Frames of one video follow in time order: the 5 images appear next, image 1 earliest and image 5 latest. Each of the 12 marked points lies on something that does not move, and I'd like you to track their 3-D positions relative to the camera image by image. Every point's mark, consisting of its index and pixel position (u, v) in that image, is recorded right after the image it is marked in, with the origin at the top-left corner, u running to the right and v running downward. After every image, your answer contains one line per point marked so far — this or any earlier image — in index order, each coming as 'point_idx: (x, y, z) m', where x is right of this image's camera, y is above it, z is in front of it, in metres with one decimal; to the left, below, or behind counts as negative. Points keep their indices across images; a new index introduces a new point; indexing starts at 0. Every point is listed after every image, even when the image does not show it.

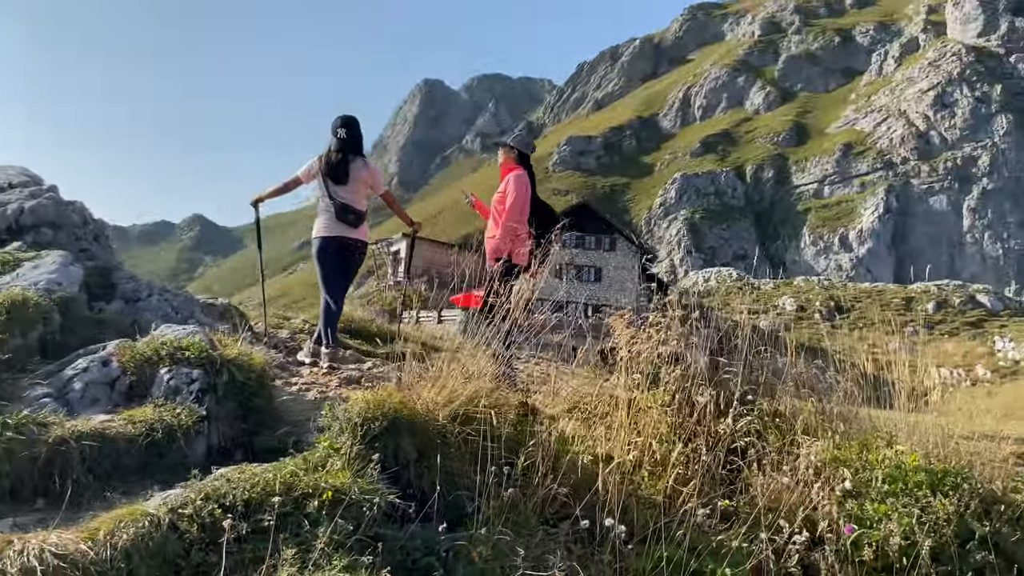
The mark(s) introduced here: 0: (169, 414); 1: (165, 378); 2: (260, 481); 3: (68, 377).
0: (-4.9, -1.8, +11.2) m
1: (-5.3, -1.4, +11.9) m
2: (-3.1, -2.4, +9.6) m
3: (-6.5, -1.3, +11.6) m
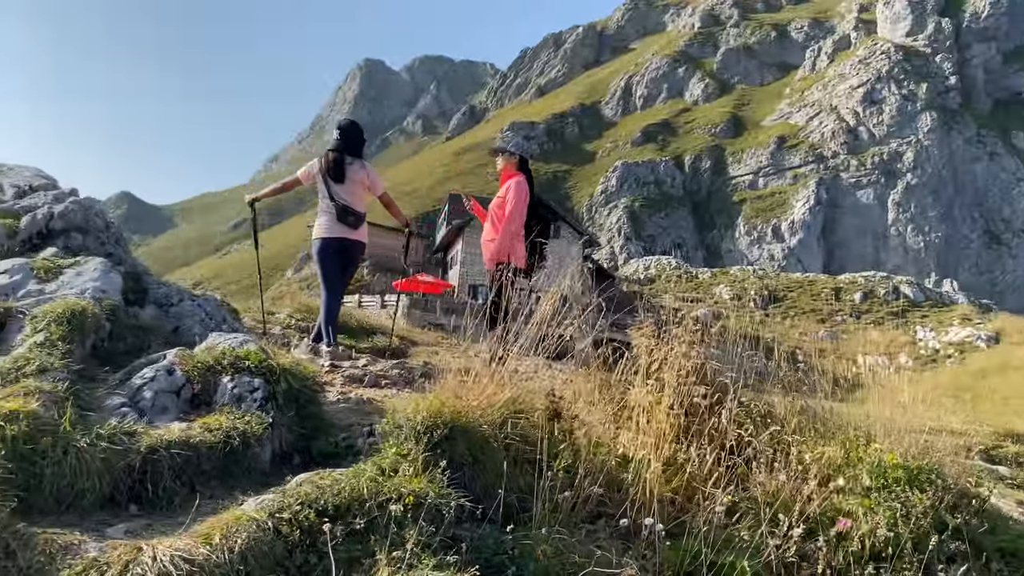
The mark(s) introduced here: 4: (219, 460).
0: (-4.1, -2.0, +11.9) m
1: (-4.5, -1.6, +12.5) m
2: (-2.3, -2.7, +10.5) m
3: (-5.8, -1.5, +12.1) m
4: (-4.2, -2.5, +11.2) m
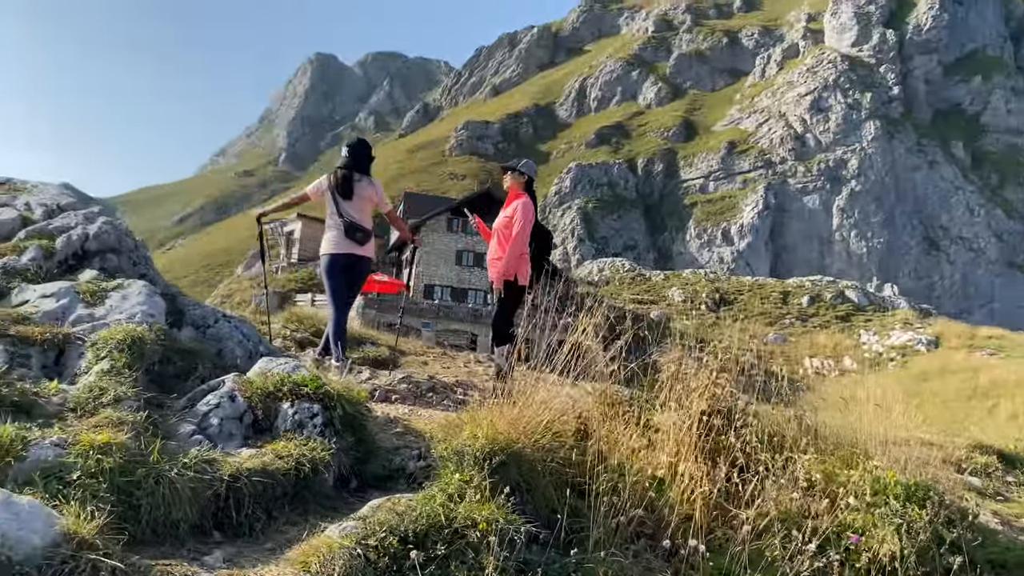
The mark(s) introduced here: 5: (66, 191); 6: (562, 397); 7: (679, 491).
0: (-3.2, -2.5, +12.3) m
1: (-3.7, -2.1, +13.0) m
2: (-1.3, -3.2, +11.0) m
3: (-4.9, -2.0, +12.5) m
4: (-3.3, -3.0, +11.7) m
5: (-10.8, +2.3, +18.9) m
6: (+1.0, -2.1, +15.6) m
7: (+3.2, -3.8, +14.8) m
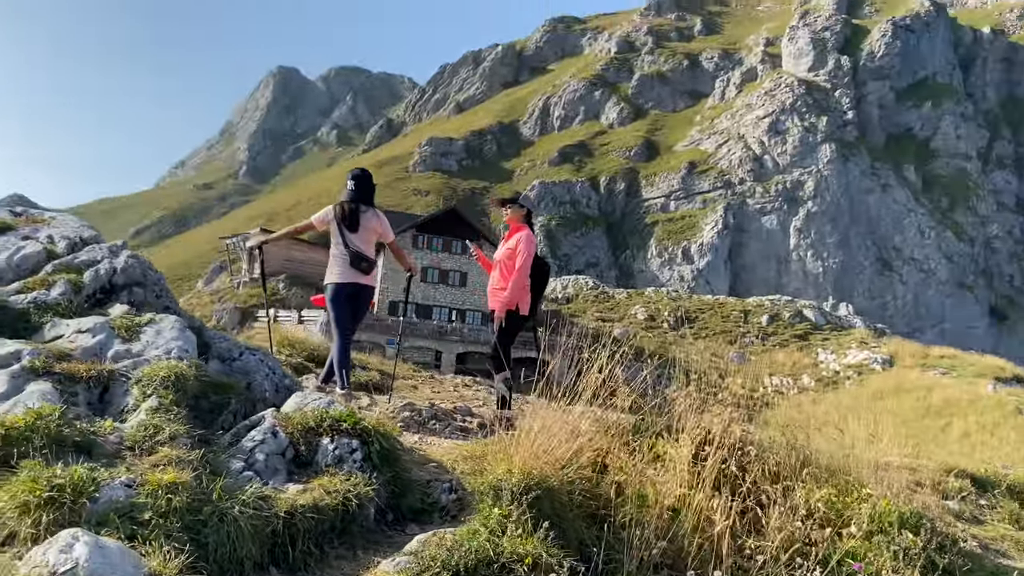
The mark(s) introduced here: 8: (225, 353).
0: (-2.6, -3.2, +12.8) m
1: (-3.1, -2.8, +13.4) m
2: (-0.7, -3.9, +11.6) m
3: (-4.3, -2.7, +12.9) m
4: (-2.7, -3.6, +12.1) m
5: (-10.5, +1.6, +19.2) m
6: (+1.5, -2.9, +16.3) m
7: (+3.6, -4.6, +15.5) m
8: (-6.3, -1.4, +17.0) m
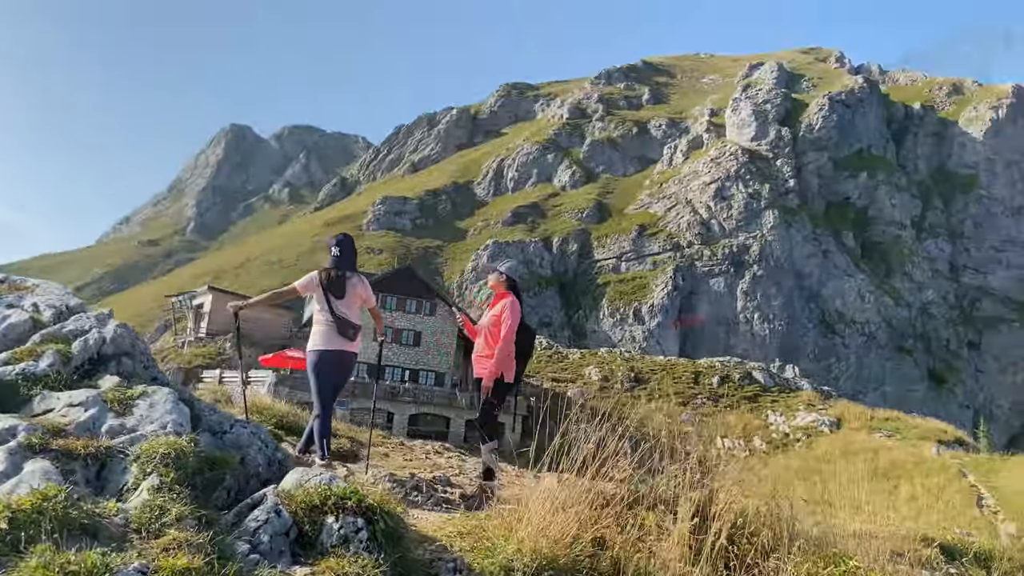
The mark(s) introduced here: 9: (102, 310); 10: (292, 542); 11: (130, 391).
0: (-2.4, -4.4, +12.5) m
1: (-3.0, -4.0, +13.1) m
2: (-0.4, -5.0, +11.3) m
3: (-4.1, -3.9, +12.5) m
4: (-2.5, -4.8, +11.8) m
5: (-10.6, 0.0, +18.7) m
6: (+1.5, -4.5, +16.2) m
7: (+3.7, -6.1, +15.5) m
8: (-6.3, -2.9, +16.6) m
9: (-9.4, -0.5, +17.9) m
10: (-3.6, -4.1, +12.8) m
11: (-7.6, -2.0, +15.4) m
